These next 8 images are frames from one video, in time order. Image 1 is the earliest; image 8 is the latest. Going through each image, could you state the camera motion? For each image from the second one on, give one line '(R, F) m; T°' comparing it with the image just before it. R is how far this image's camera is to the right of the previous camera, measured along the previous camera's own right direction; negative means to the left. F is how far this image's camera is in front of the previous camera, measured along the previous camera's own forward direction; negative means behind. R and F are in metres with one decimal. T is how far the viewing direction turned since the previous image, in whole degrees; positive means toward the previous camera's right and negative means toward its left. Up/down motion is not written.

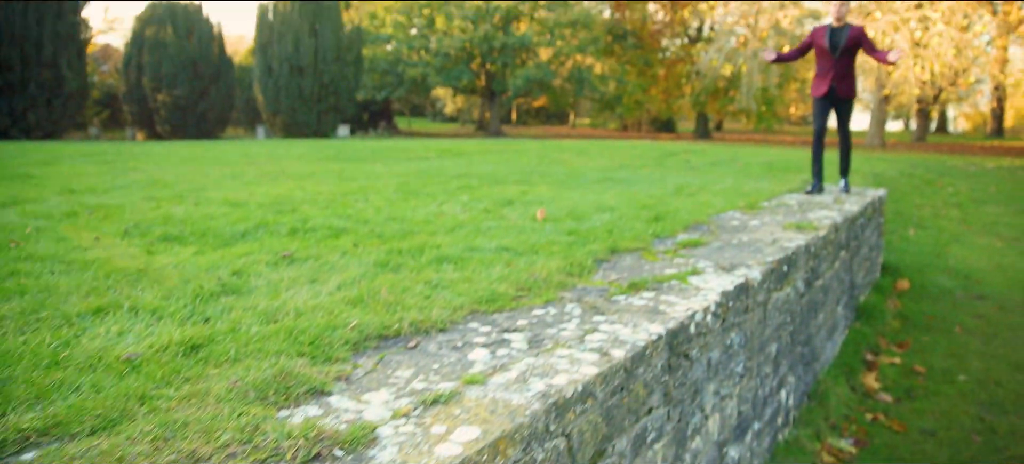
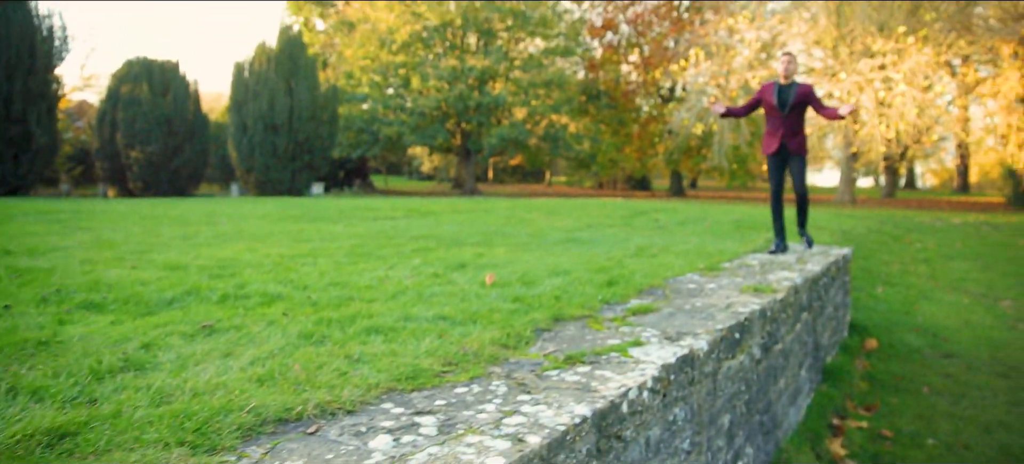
(+0.2, +0.2) m; +2°
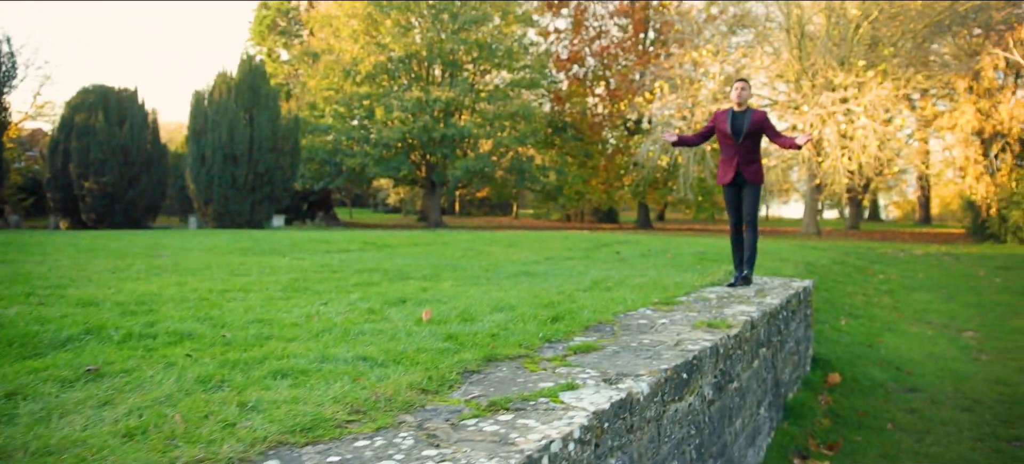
(+0.2, +0.3) m; +2°
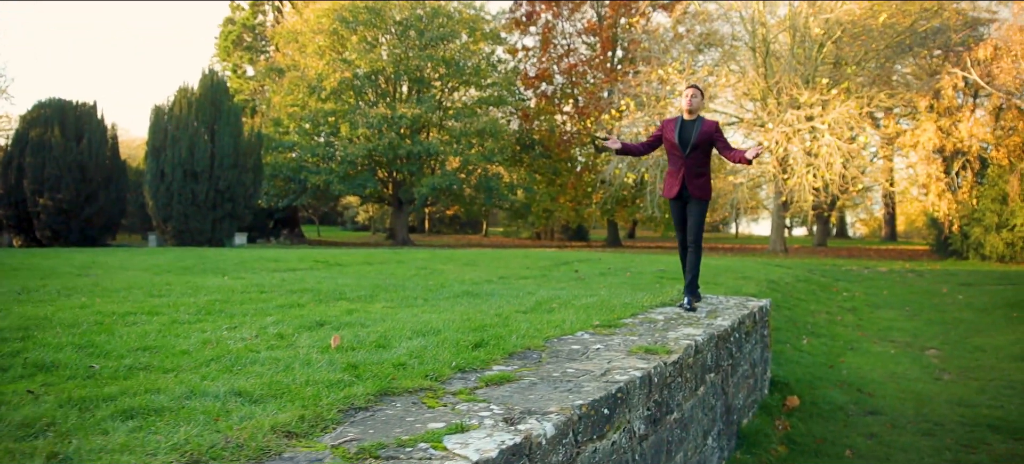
(+0.3, +0.4) m; +2°
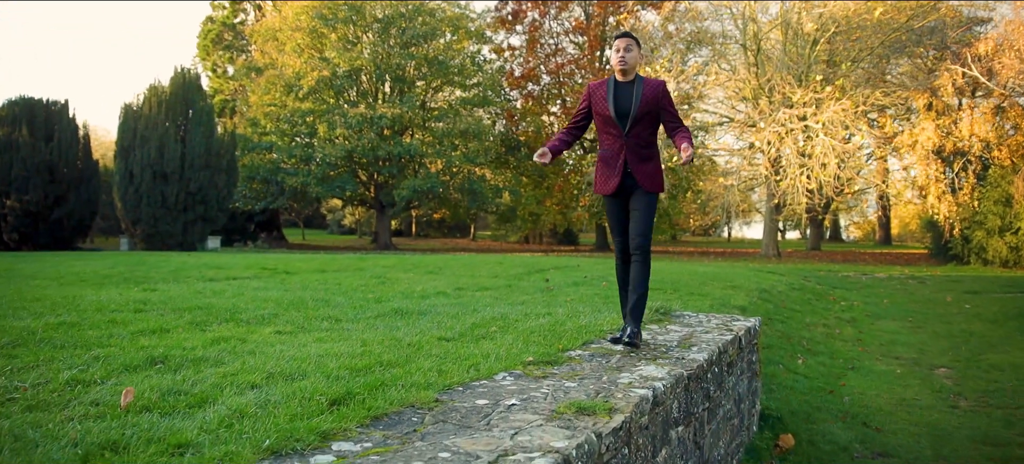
(+0.5, +1.2) m; 0°
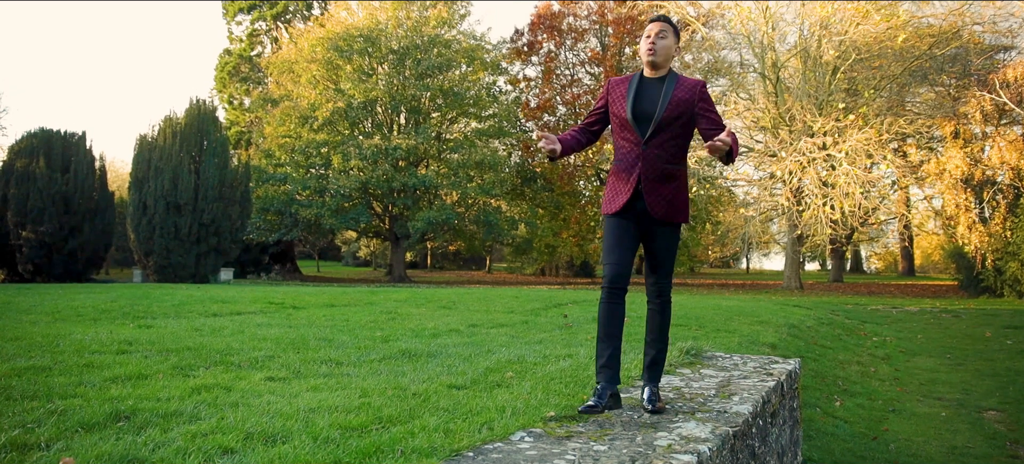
(0.0, +0.5) m; -1°
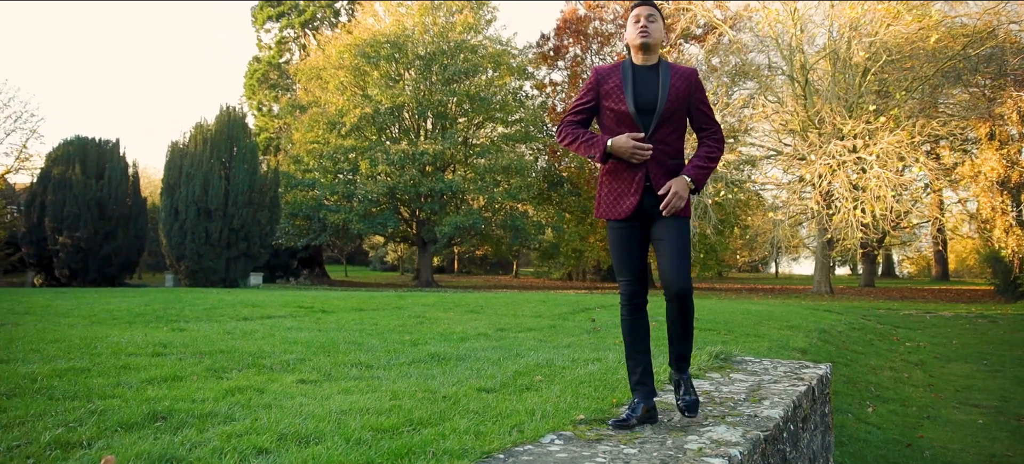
(0.0, 0.0) m; -2°
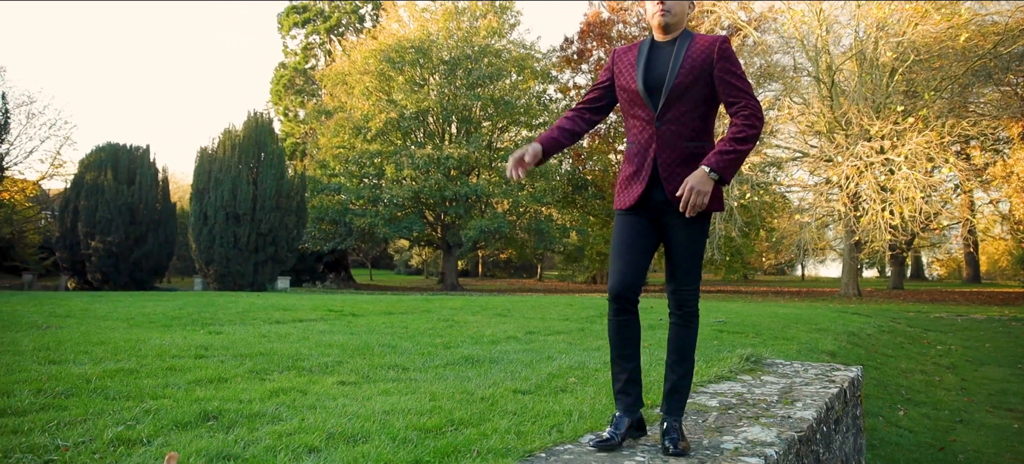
(-0.1, -0.1) m; -2°
